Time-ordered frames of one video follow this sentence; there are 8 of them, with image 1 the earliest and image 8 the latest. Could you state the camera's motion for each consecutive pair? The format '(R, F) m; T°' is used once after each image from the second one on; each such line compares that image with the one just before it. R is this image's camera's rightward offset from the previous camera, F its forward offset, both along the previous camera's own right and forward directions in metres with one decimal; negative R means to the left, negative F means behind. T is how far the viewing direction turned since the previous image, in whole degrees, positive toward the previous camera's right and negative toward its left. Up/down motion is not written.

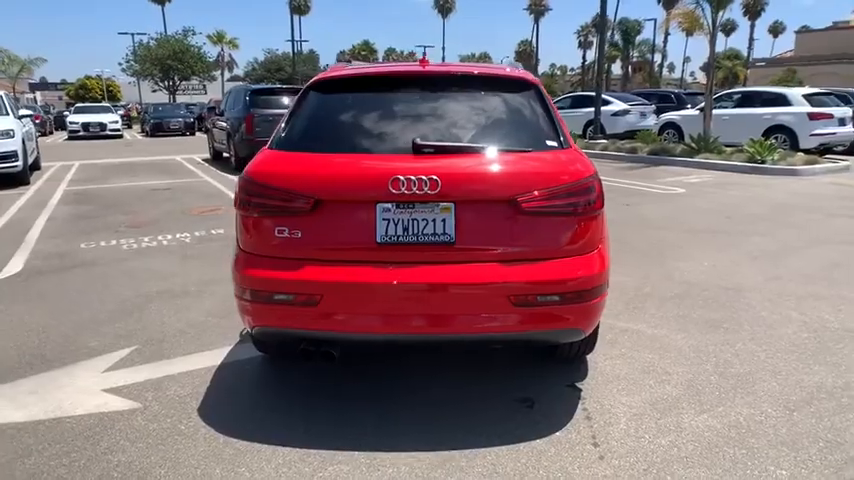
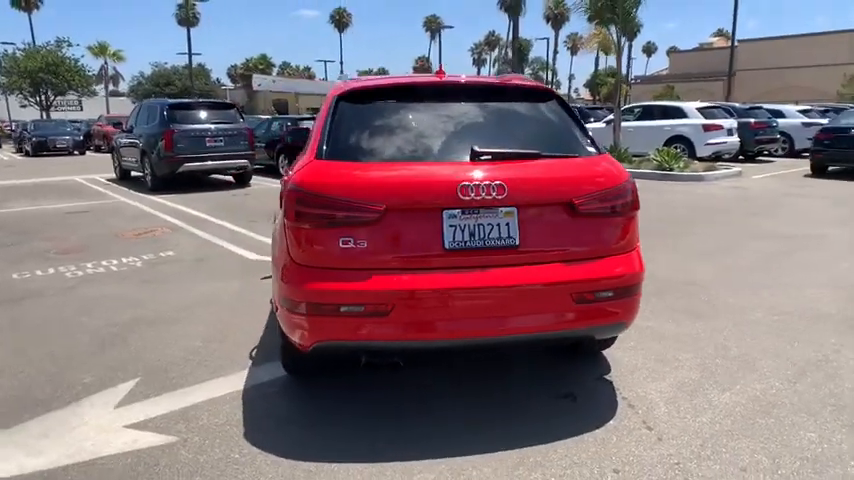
(-0.9, 0.0) m; +10°
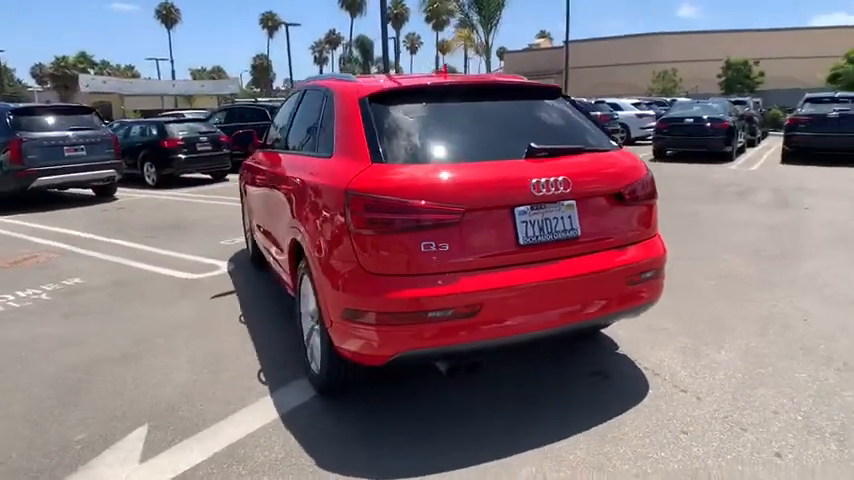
(-1.1, +0.2) m; +15°
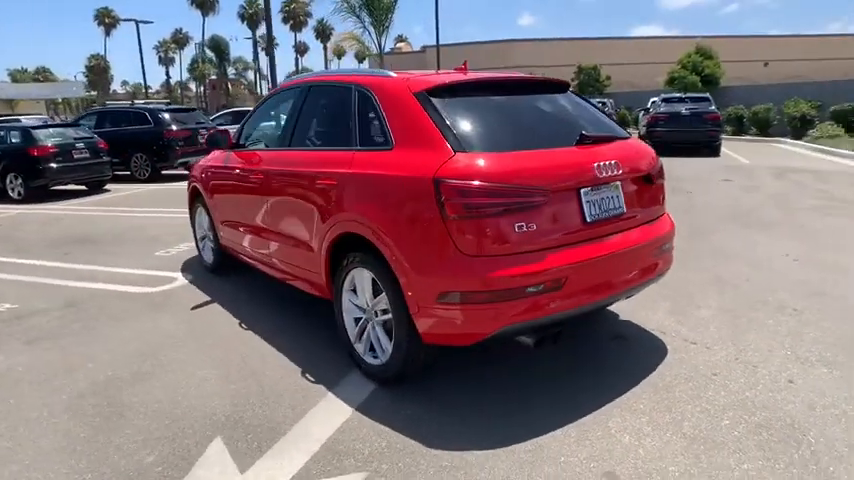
(-1.2, 0.0) m; +14°
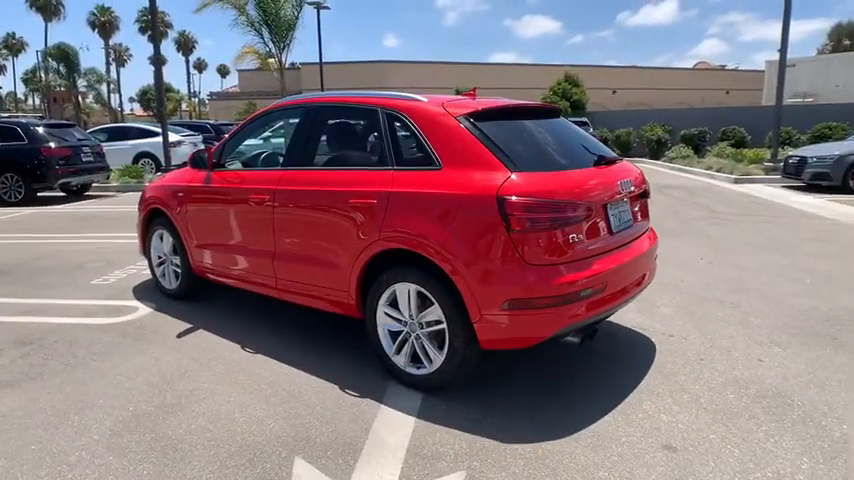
(-1.1, -0.1) m; +13°
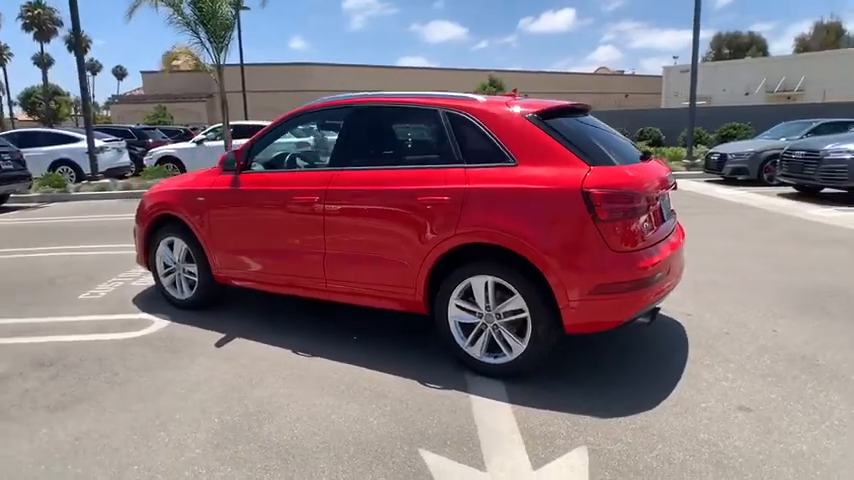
(-1.1, 0.0) m; +9°
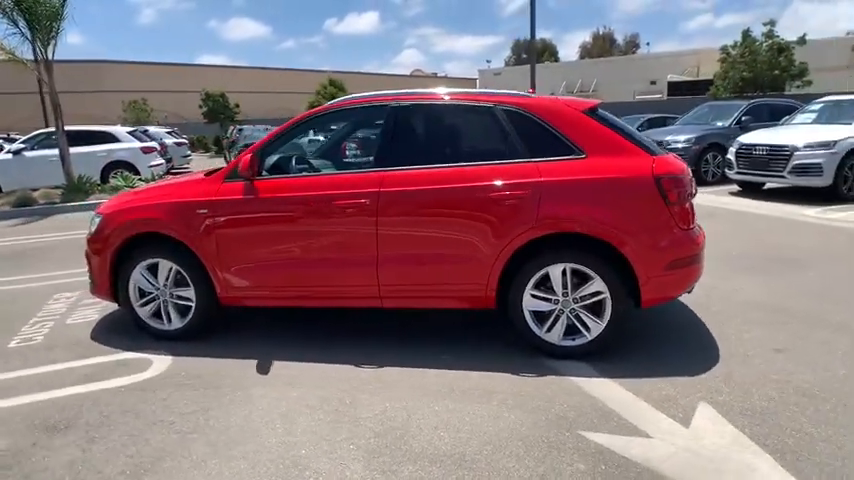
(-1.8, +0.3) m; +18°
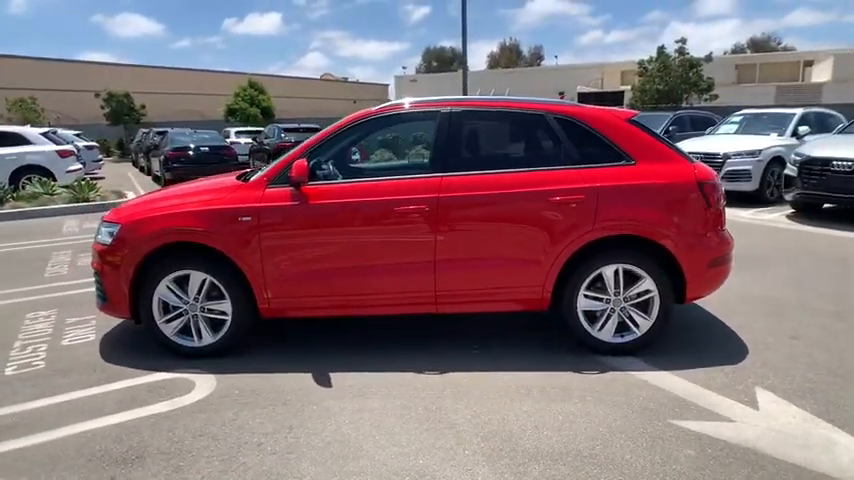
(-1.2, +0.1) m; +9°
